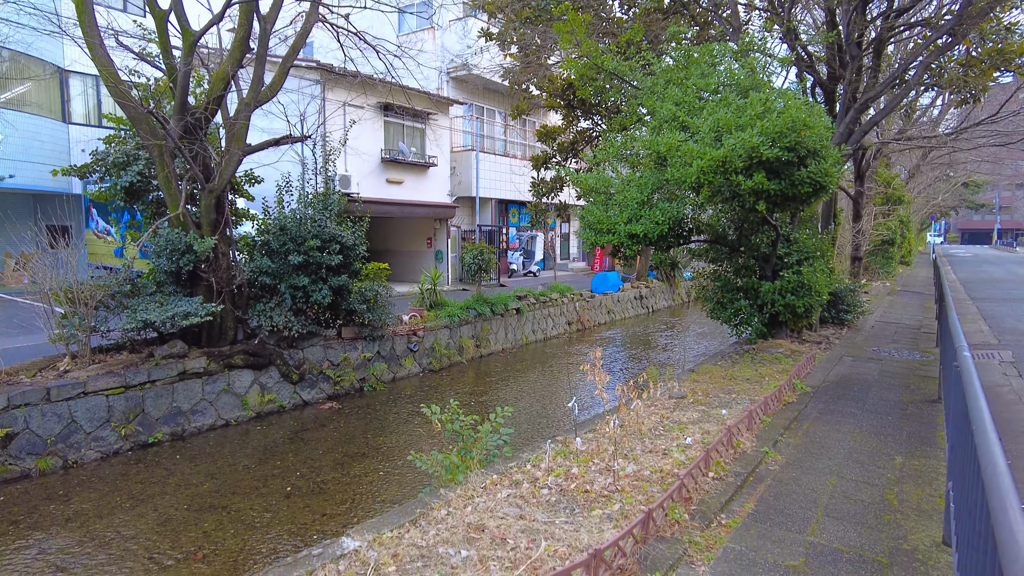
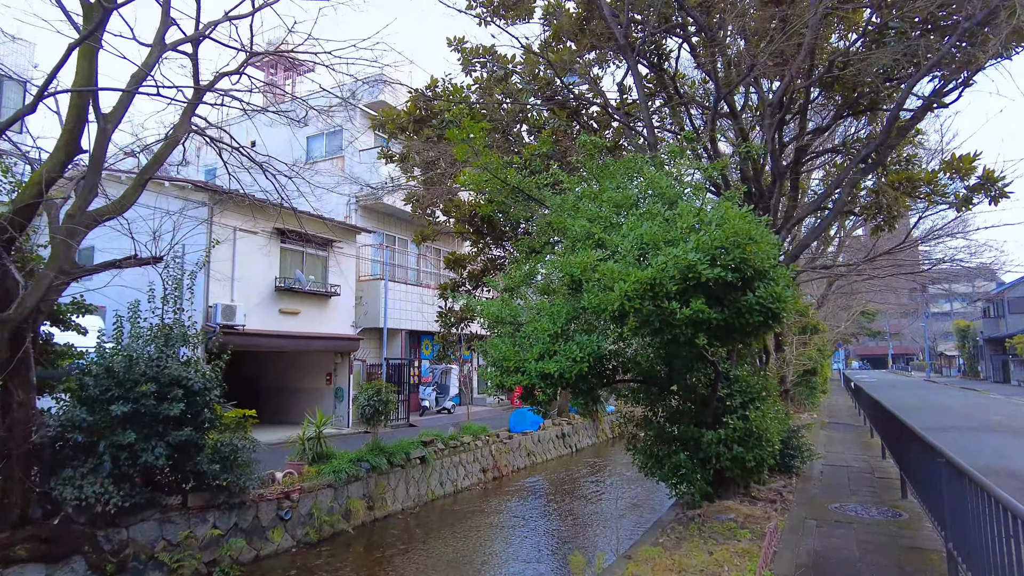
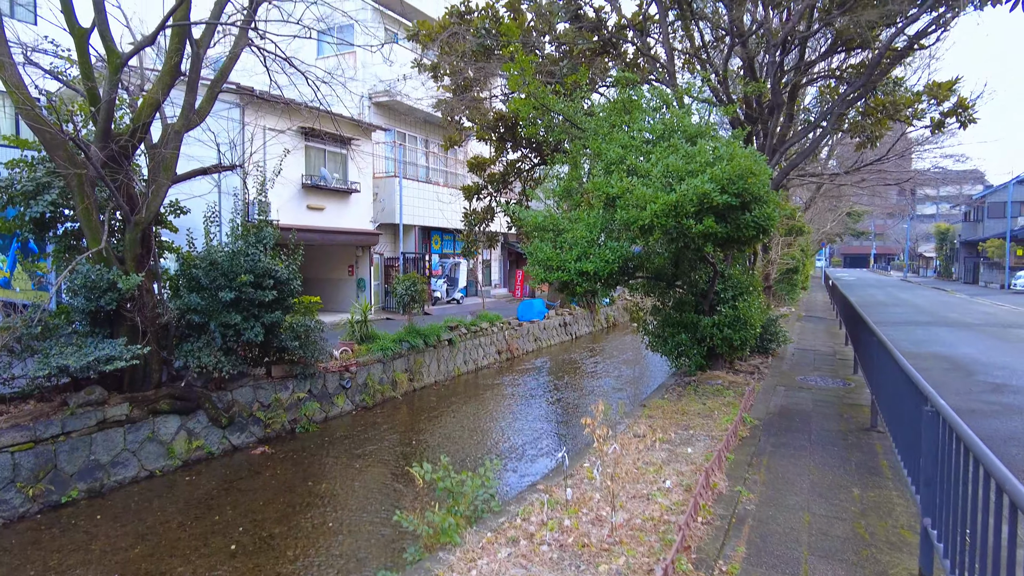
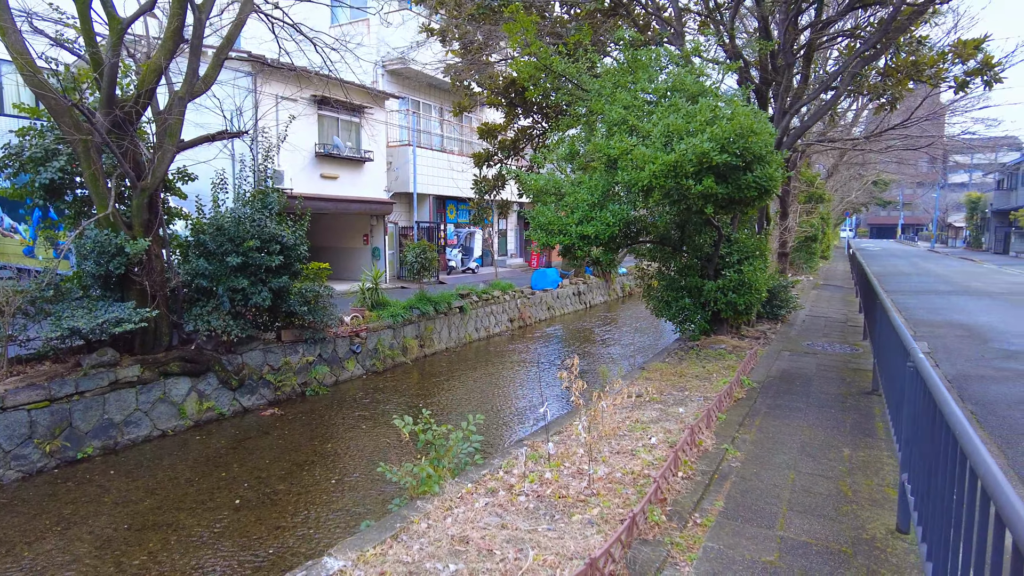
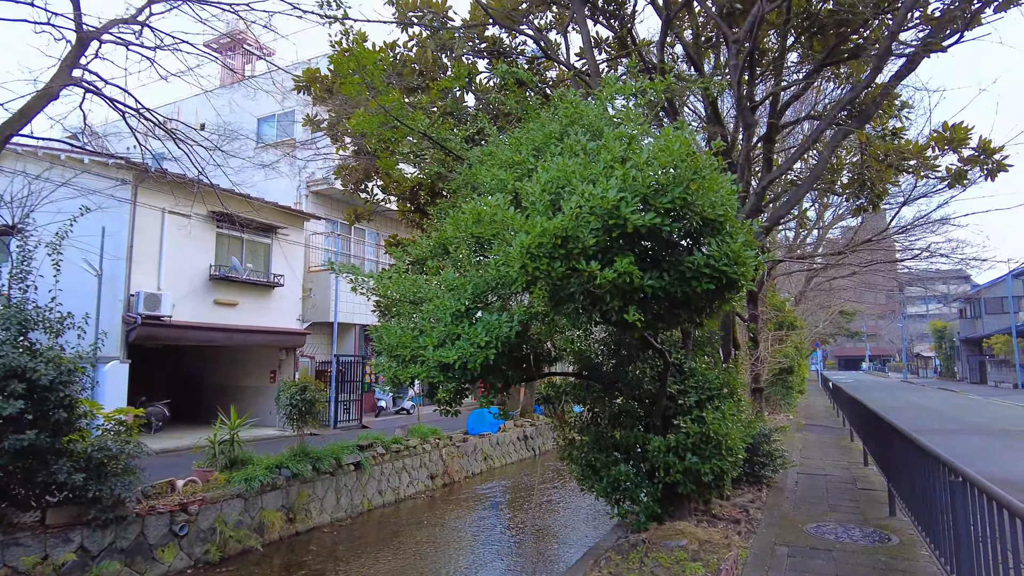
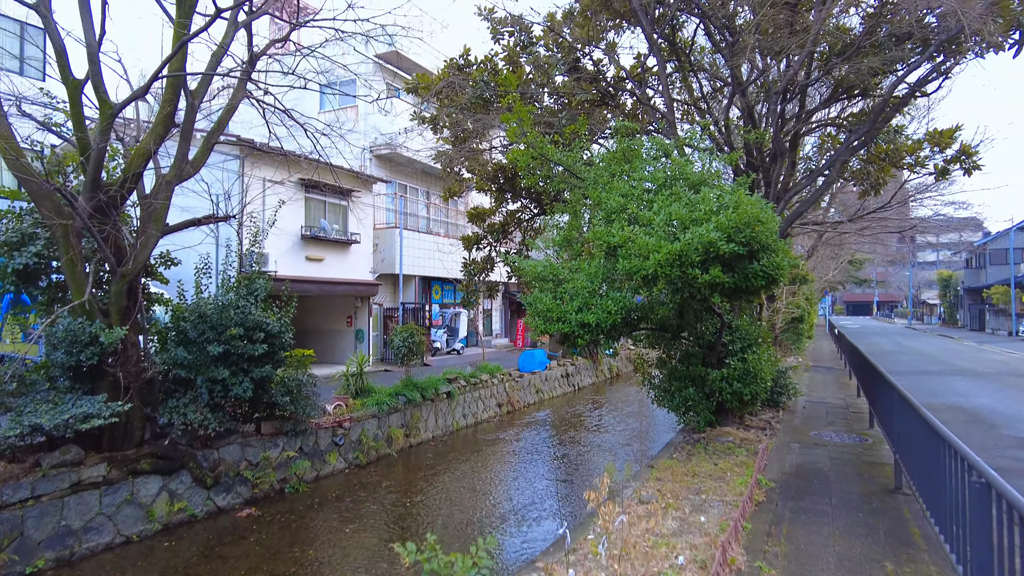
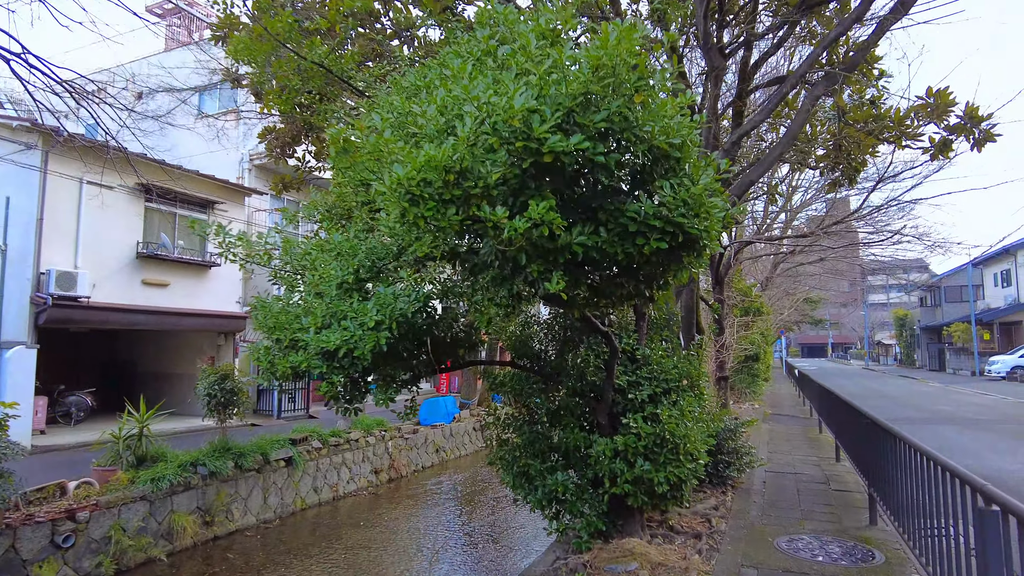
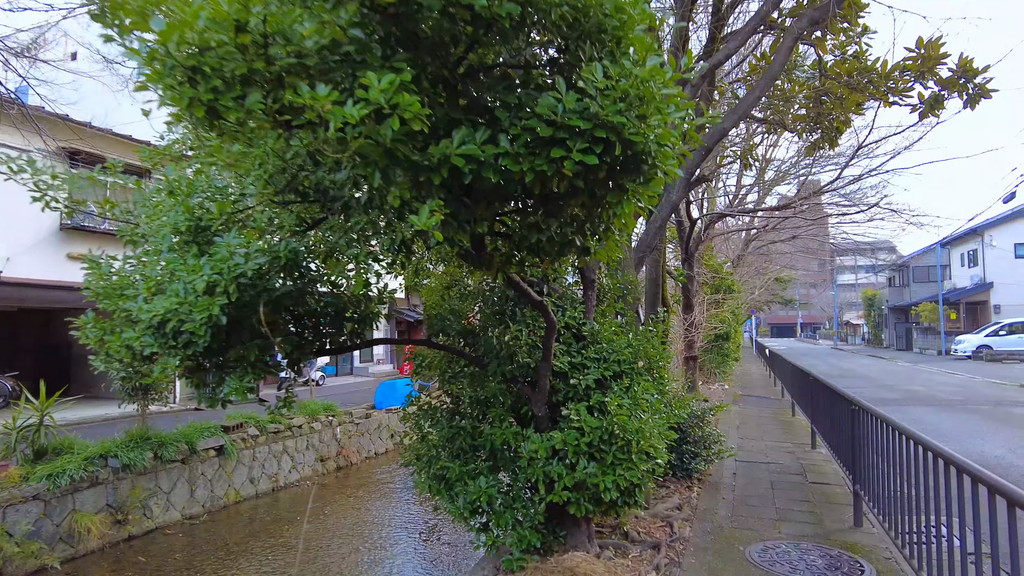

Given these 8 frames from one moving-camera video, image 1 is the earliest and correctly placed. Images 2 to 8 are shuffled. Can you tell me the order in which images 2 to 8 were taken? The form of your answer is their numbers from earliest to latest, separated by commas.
4, 3, 6, 2, 5, 7, 8
